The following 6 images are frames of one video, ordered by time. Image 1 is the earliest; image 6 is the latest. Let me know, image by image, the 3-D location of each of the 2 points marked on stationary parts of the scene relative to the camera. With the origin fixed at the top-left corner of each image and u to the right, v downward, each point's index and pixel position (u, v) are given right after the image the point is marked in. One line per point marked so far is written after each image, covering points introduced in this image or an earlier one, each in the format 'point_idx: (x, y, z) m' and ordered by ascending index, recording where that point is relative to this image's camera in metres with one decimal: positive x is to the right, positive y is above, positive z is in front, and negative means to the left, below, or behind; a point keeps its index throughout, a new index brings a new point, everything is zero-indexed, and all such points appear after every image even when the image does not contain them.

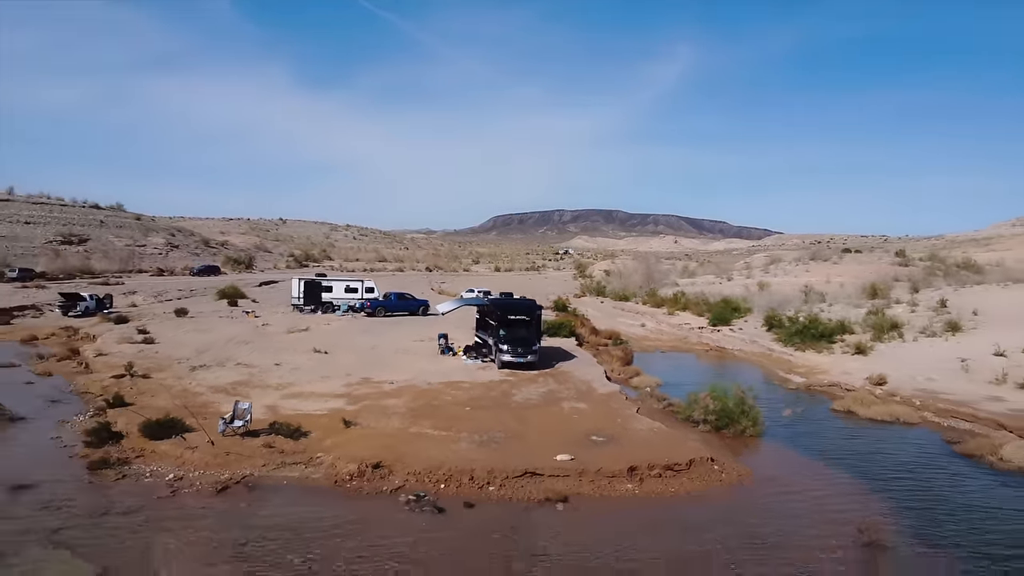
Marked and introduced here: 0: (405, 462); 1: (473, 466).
0: (-1.4, -2.4, +10.1) m
1: (-0.5, -2.4, +10.0) m
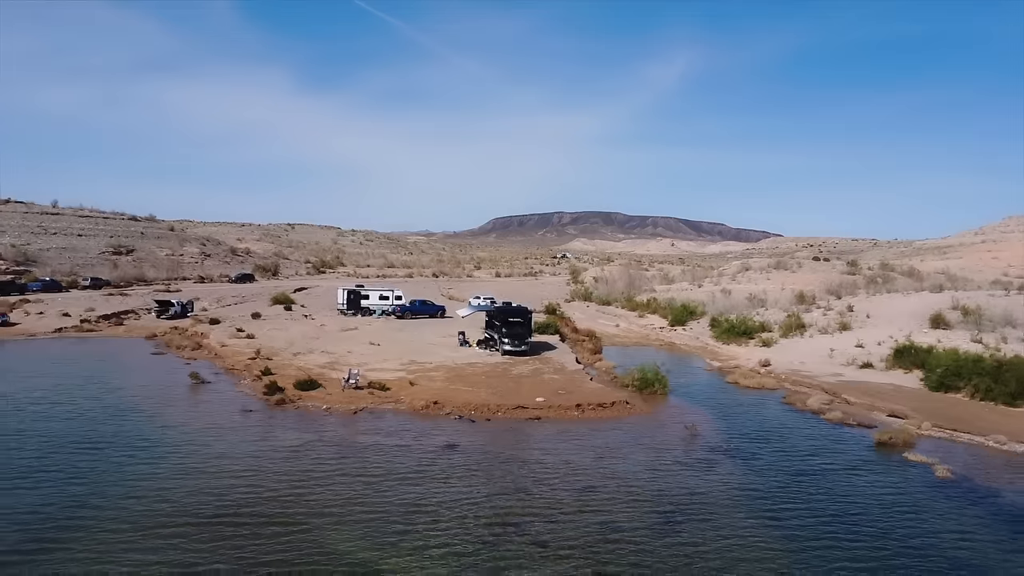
0: (-1.5, -2.8, +17.9) m
1: (-0.5, -2.8, +17.7) m
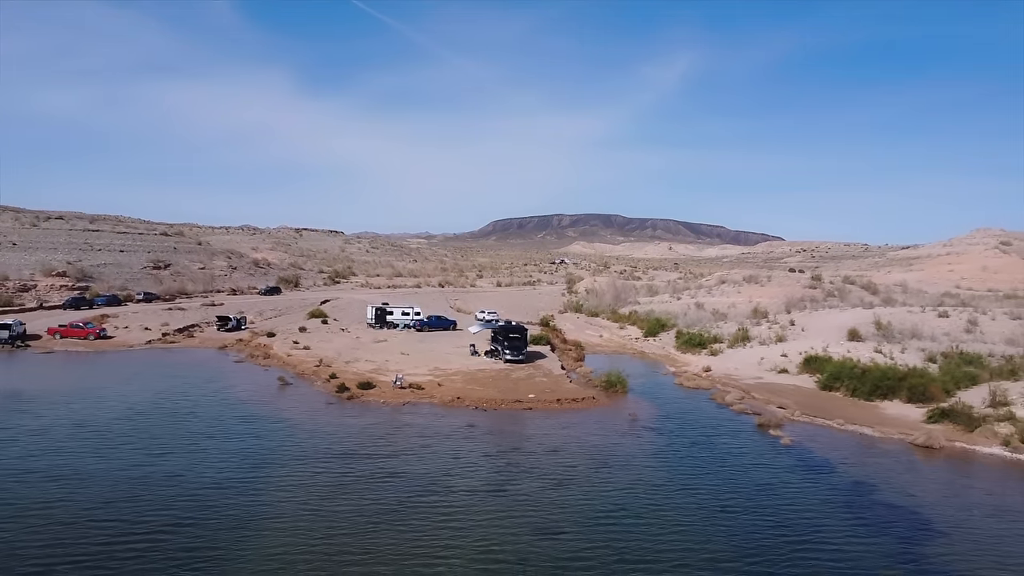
0: (-1.5, -3.8, +25.4) m
1: (-0.5, -3.9, +25.2) m
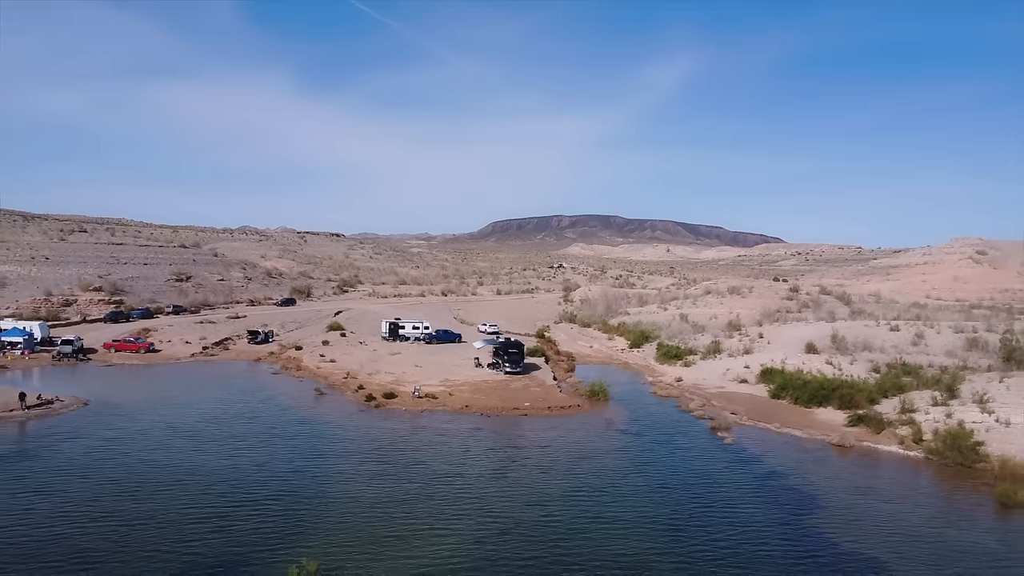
0: (-1.5, -5.0, +30.7) m
1: (-0.6, -5.0, +30.5) m
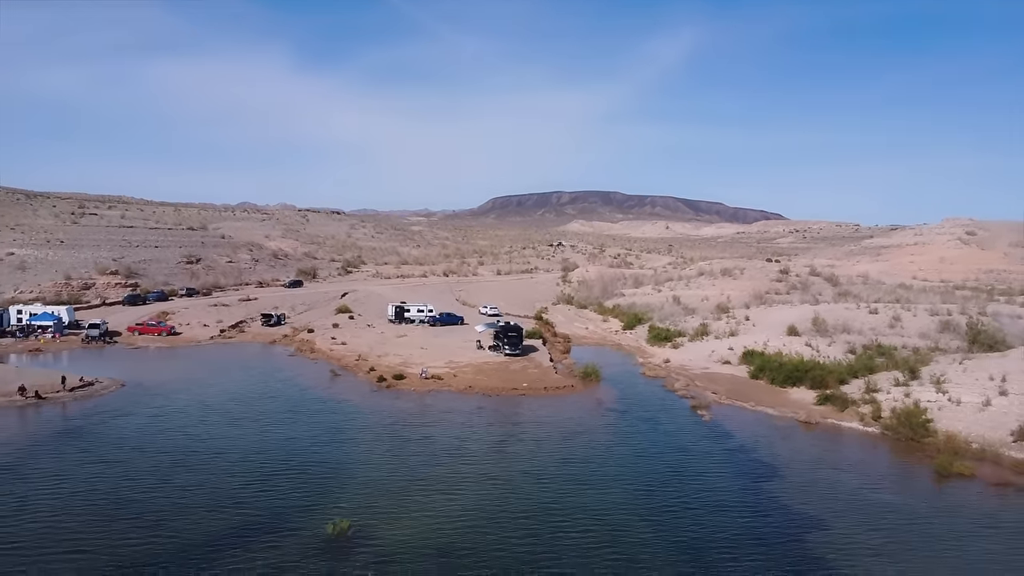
0: (-1.5, -4.5, +33.5) m
1: (-0.6, -4.6, +33.4) m
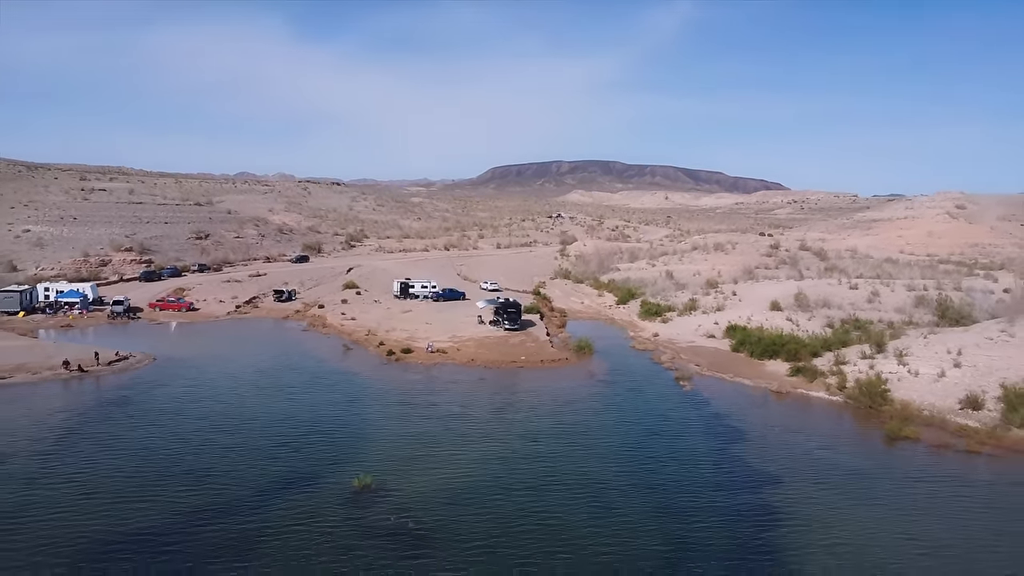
0: (-1.6, -3.6, +36.4) m
1: (-0.7, -3.6, +36.3) m
